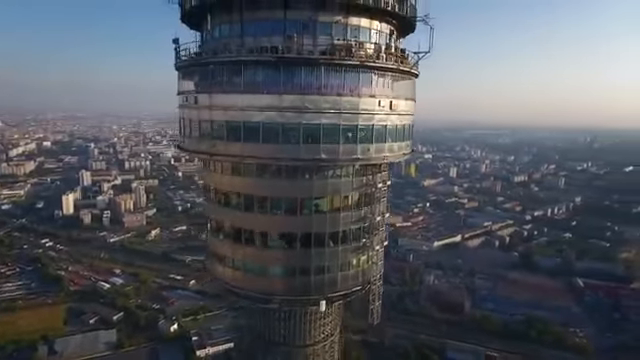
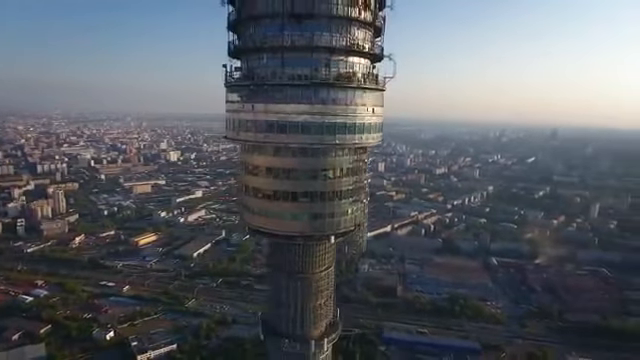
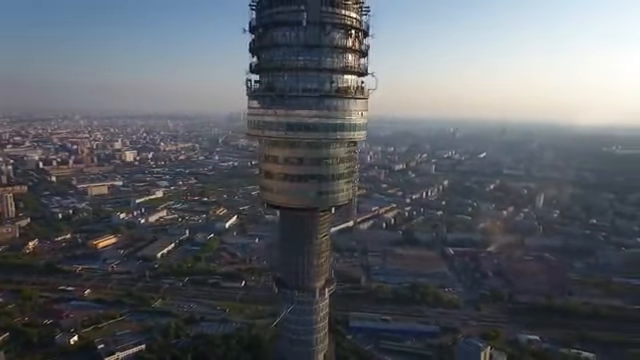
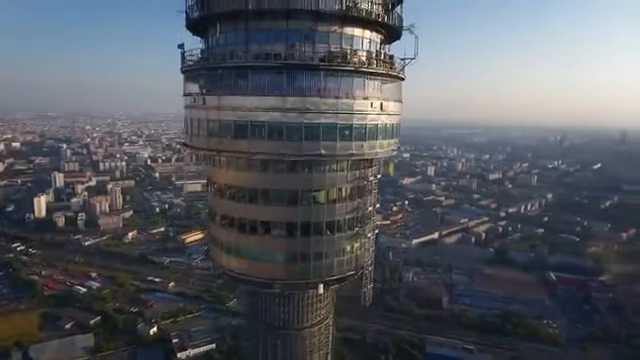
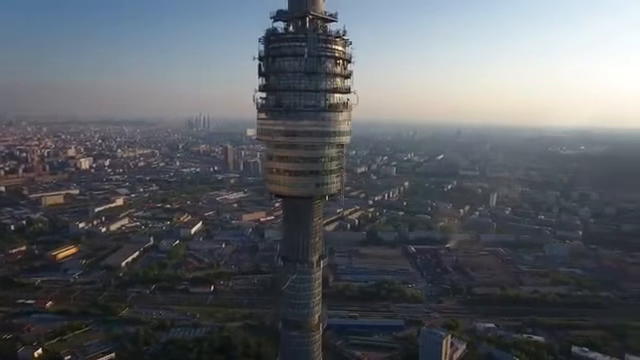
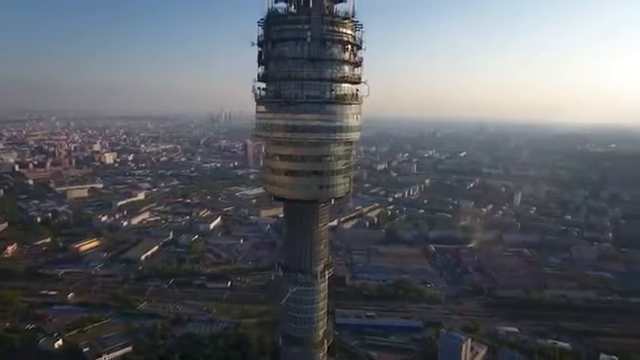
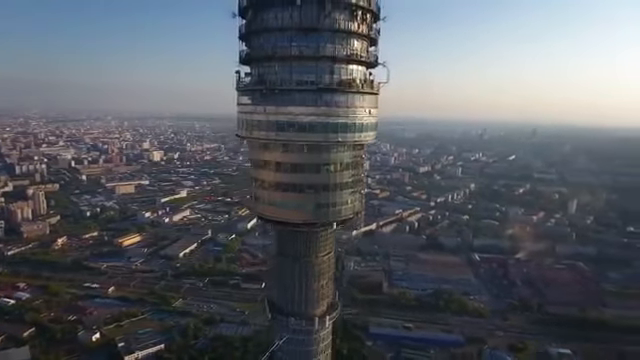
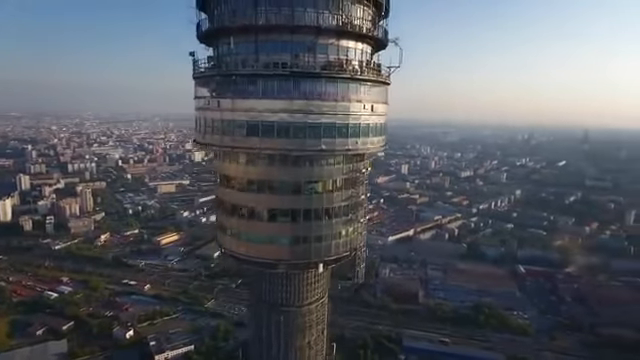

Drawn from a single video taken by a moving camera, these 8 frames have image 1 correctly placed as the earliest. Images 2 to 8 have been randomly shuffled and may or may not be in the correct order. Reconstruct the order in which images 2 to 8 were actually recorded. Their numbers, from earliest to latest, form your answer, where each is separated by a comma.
4, 8, 2, 7, 3, 6, 5
